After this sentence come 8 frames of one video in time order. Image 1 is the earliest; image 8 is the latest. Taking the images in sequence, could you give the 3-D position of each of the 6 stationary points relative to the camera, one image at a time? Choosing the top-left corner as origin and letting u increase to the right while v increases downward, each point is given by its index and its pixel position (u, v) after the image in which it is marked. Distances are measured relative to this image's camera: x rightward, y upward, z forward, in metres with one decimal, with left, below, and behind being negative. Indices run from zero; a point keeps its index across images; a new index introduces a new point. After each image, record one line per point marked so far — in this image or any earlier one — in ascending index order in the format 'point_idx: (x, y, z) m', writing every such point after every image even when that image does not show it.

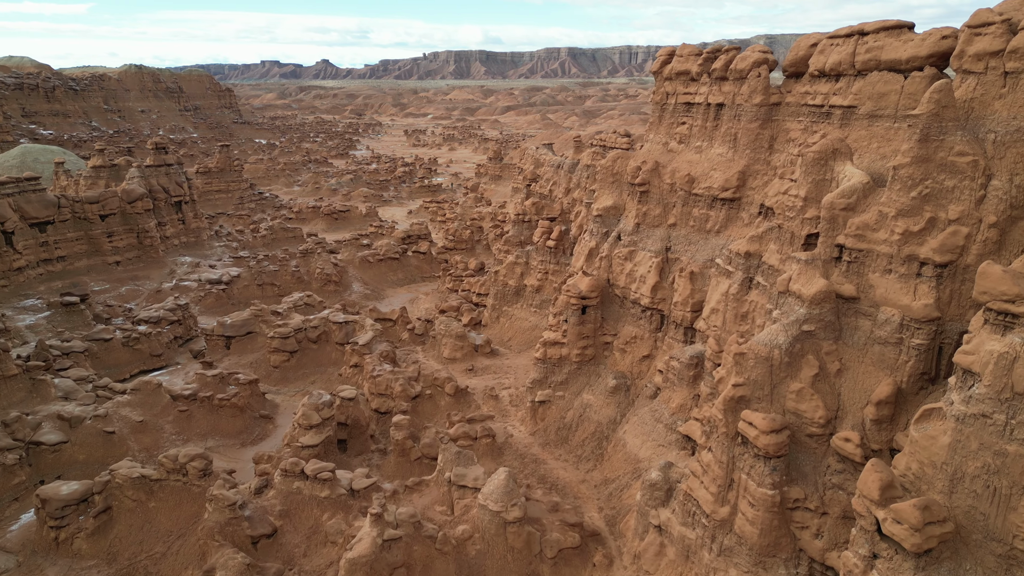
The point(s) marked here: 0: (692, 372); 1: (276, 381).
0: (+1.9, -0.9, +7.4) m
1: (-3.8, -1.5, +11.6) m
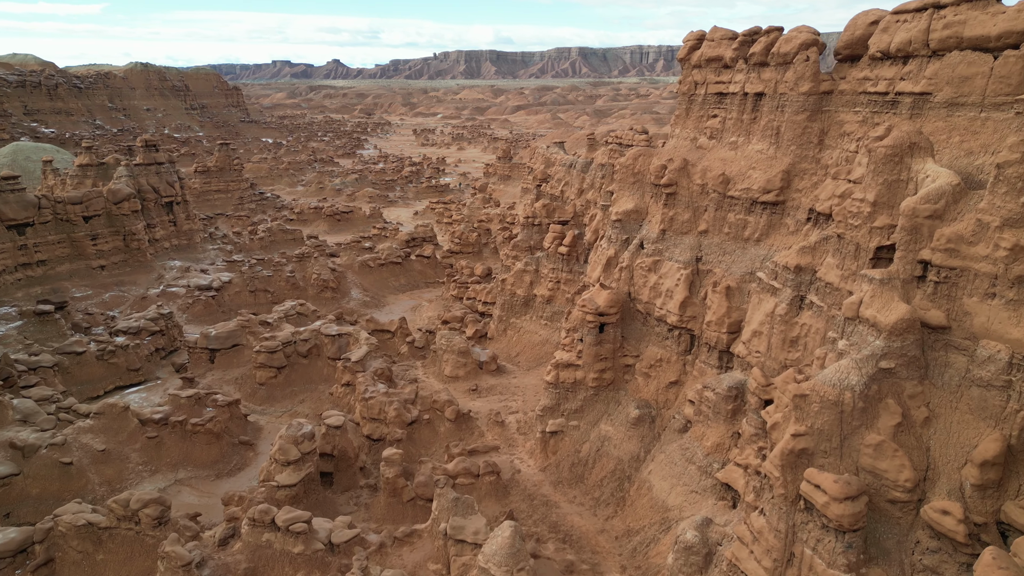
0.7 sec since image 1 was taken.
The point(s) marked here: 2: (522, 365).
0: (+1.9, -1.0, +6.3) m
1: (-3.7, -1.7, +10.6) m
2: (+0.1, -1.2, +10.7) m
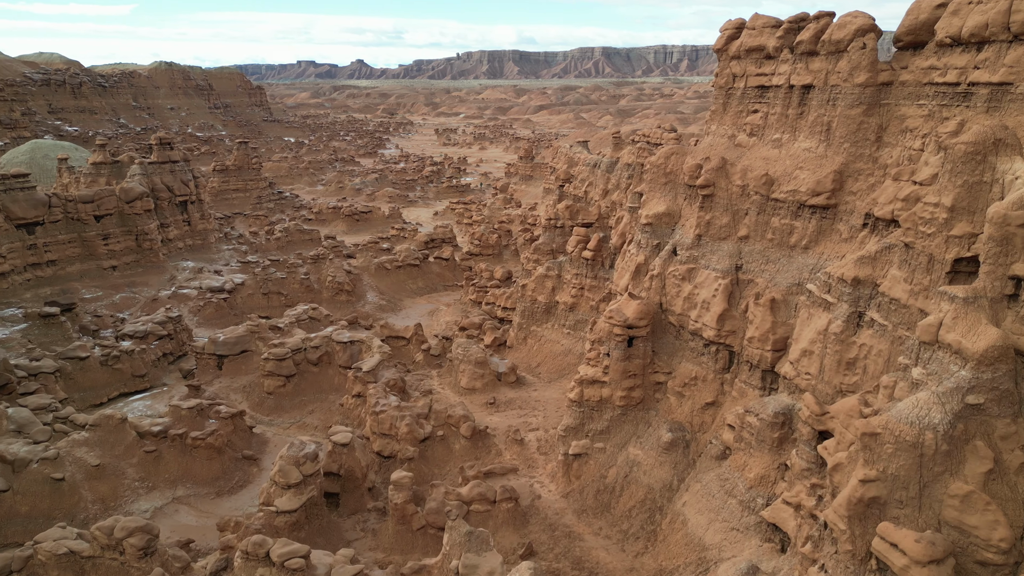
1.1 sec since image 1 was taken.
0: (+2.1, -1.2, +5.6) m
1: (-3.4, -1.7, +10.1) m
2: (+0.4, -1.3, +10.1) m
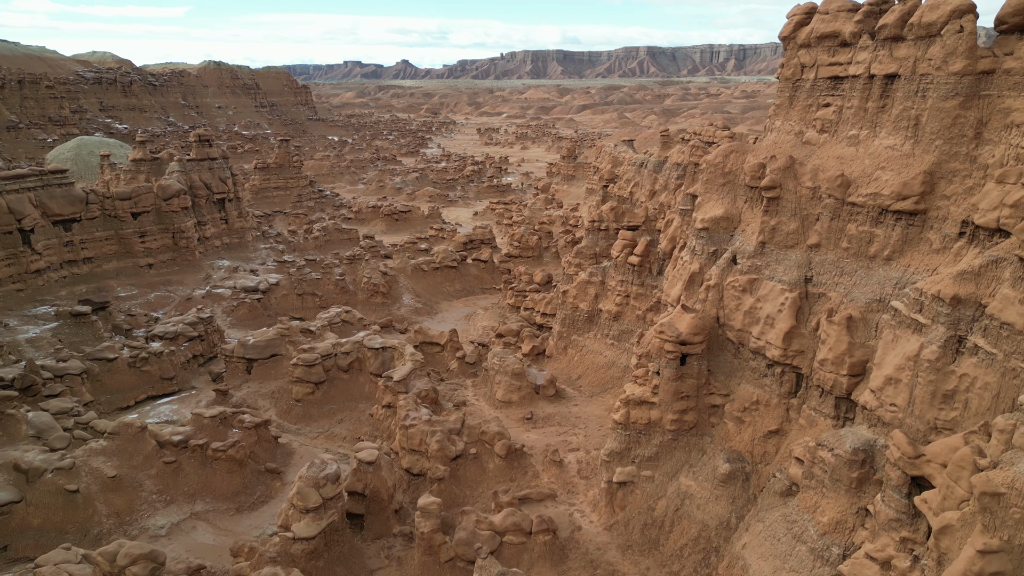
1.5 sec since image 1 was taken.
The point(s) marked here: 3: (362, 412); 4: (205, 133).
0: (+2.4, -1.3, +4.9) m
1: (-2.9, -1.8, +9.6) m
2: (+1.0, -1.4, +9.4) m
3: (-2.0, -1.7, +9.6) m
4: (-7.3, +3.7, +16.8) m
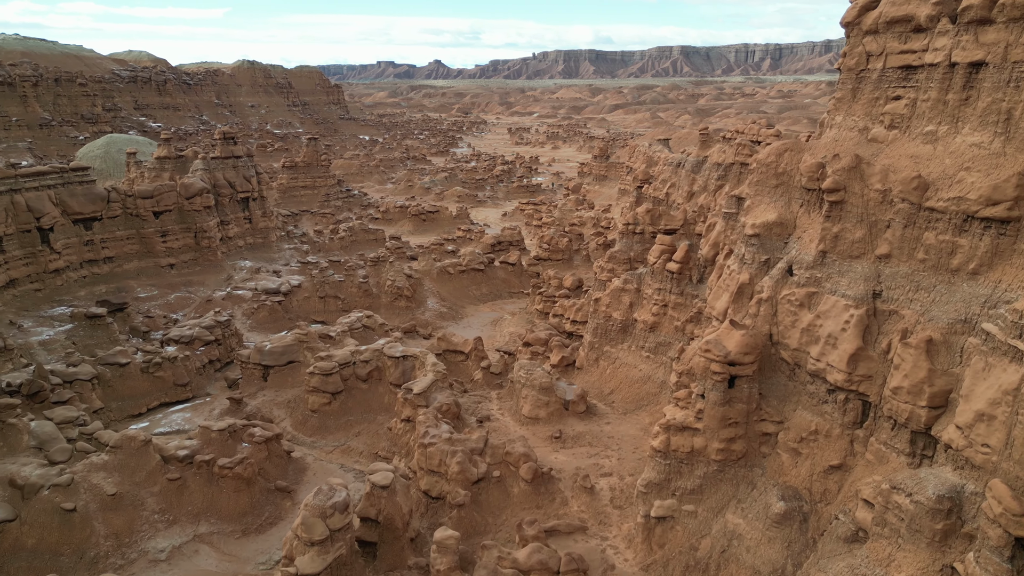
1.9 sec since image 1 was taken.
0: (+2.5, -1.4, +4.2) m
1: (-2.6, -1.8, +9.1) m
2: (+1.3, -1.5, +8.7) m
3: (-1.7, -1.7, +9.1) m
4: (-6.6, +3.7, +16.5) m
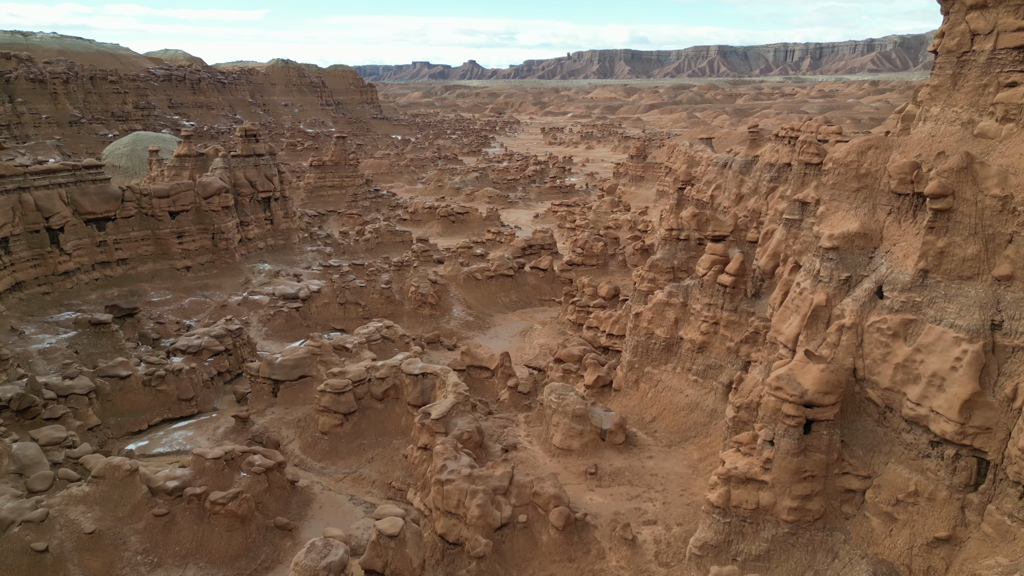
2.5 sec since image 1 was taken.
0: (+2.6, -1.6, +3.1) m
1: (-2.2, -1.9, +8.3) m
2: (+1.6, -1.6, +7.8) m
3: (-1.3, -1.9, +8.2) m
4: (-5.8, +3.6, +15.9) m
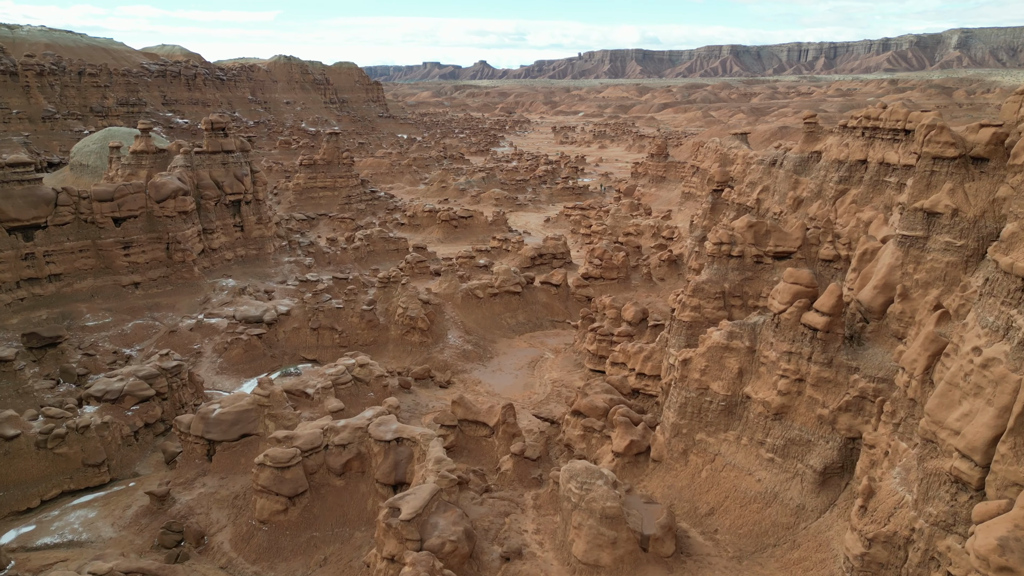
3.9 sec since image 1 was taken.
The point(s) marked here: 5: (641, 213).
0: (+2.6, -1.9, +0.9) m
1: (-2.2, -2.3, +6.1) m
2: (+1.6, -2.0, +5.5) m
3: (-1.3, -2.2, +6.0) m
4: (-5.7, +3.3, +13.7) m
5: (+3.6, +2.1, +19.8) m
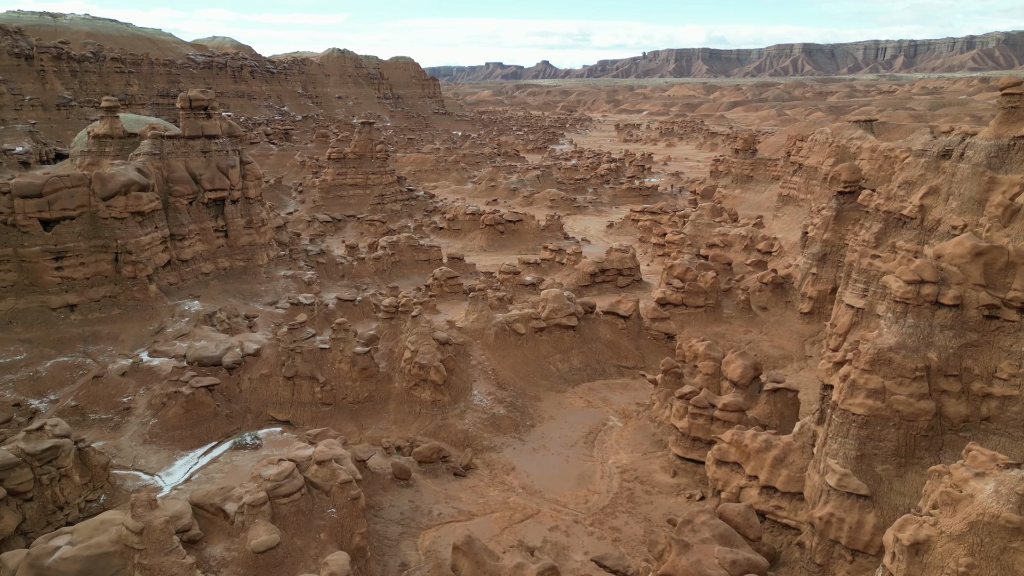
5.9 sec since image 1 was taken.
0: (+2.3, -2.4, -2.6) m
1: (-2.1, -2.6, +3.0) m
2: (+1.7, -2.4, +2.1) m
3: (-1.2, -2.6, +2.9) m
4: (-4.8, +2.9, +10.9) m
5: (+4.9, +1.6, +16.3) m
